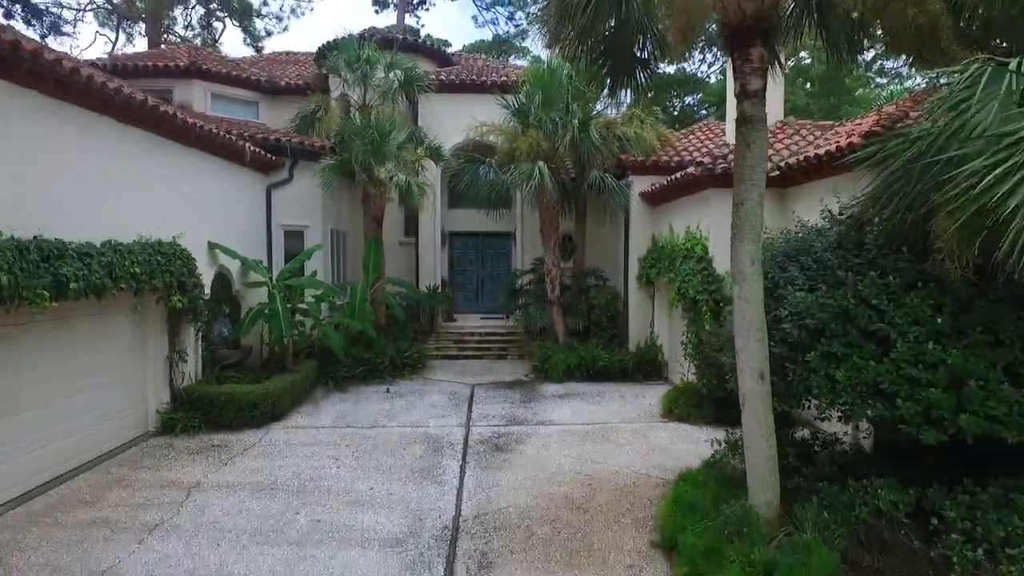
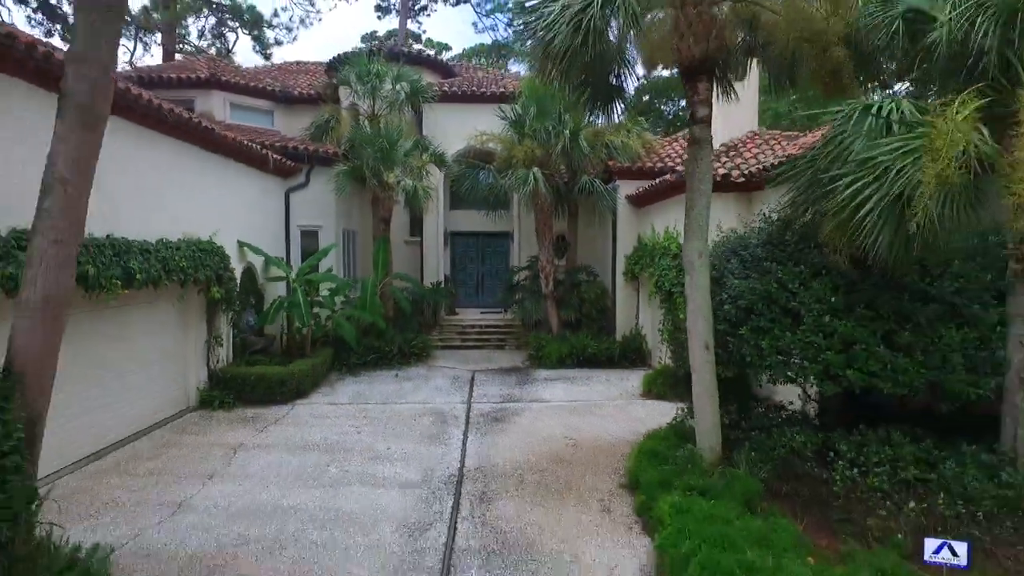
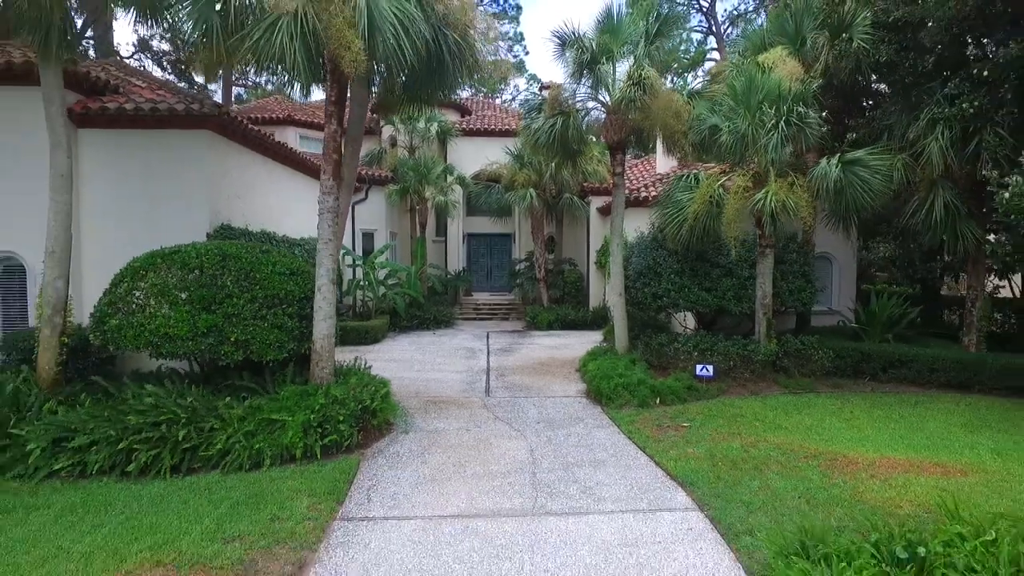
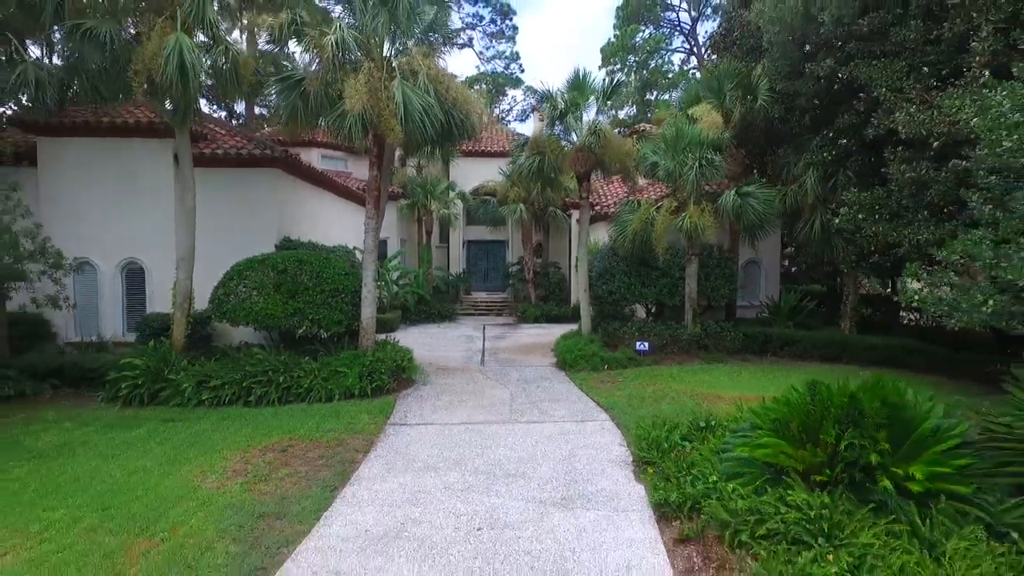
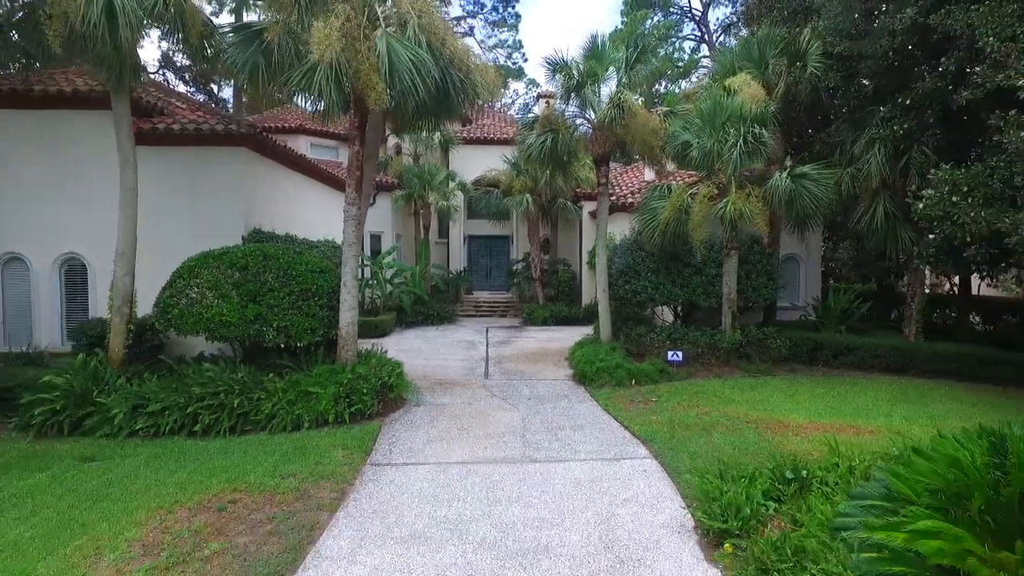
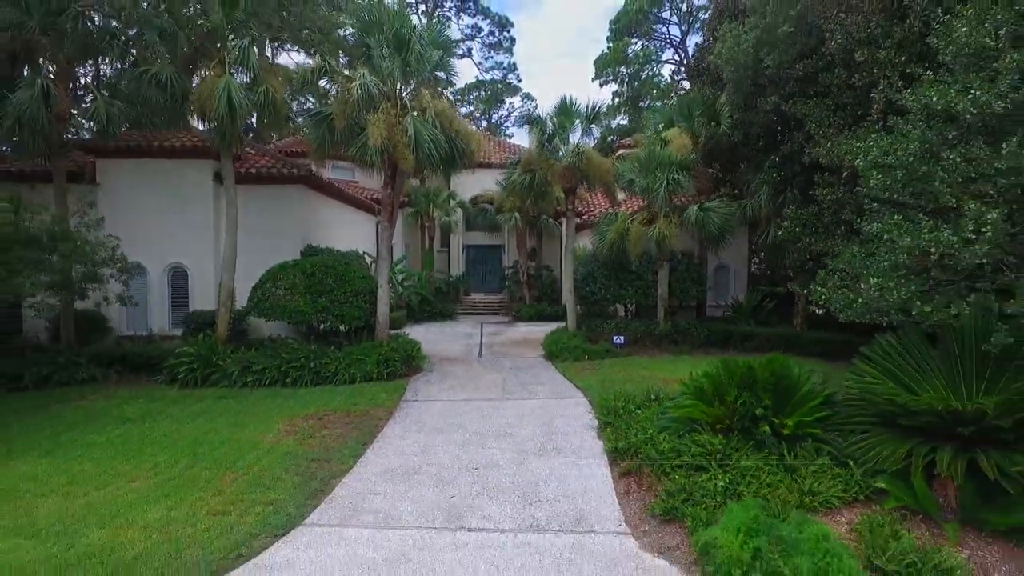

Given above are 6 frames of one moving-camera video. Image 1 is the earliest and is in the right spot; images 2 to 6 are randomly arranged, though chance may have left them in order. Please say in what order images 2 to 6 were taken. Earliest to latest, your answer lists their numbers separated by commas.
2, 3, 5, 4, 6
